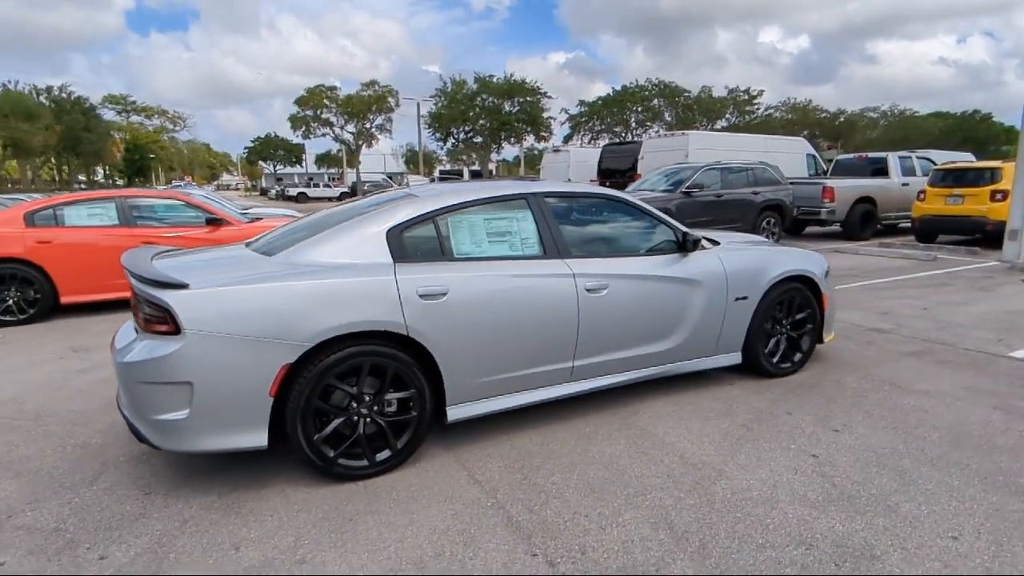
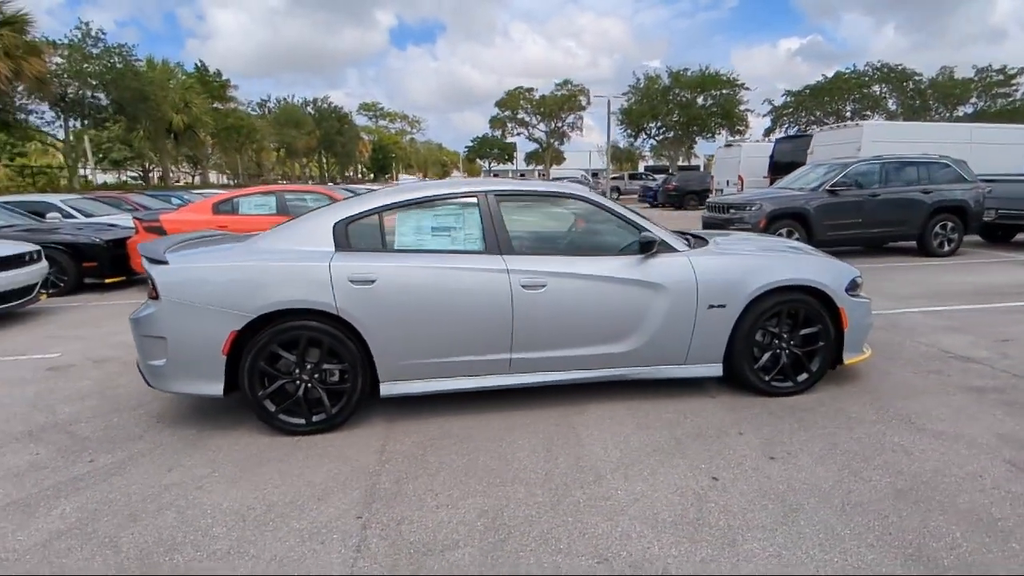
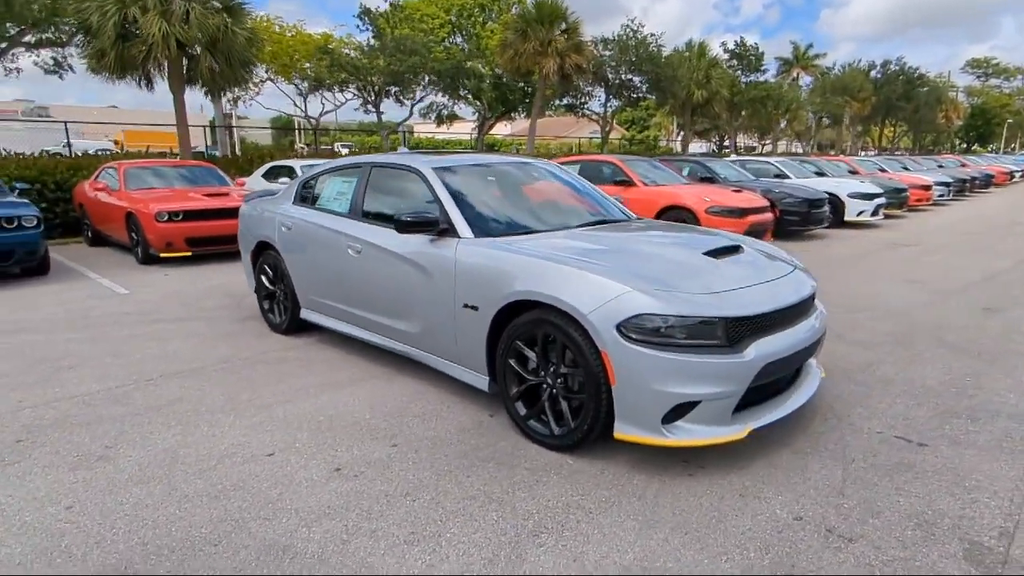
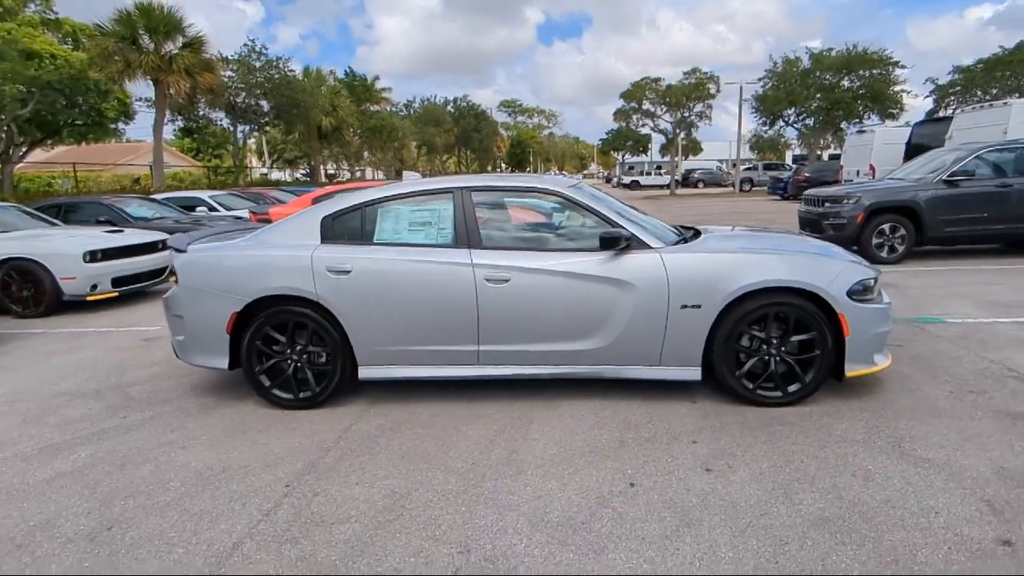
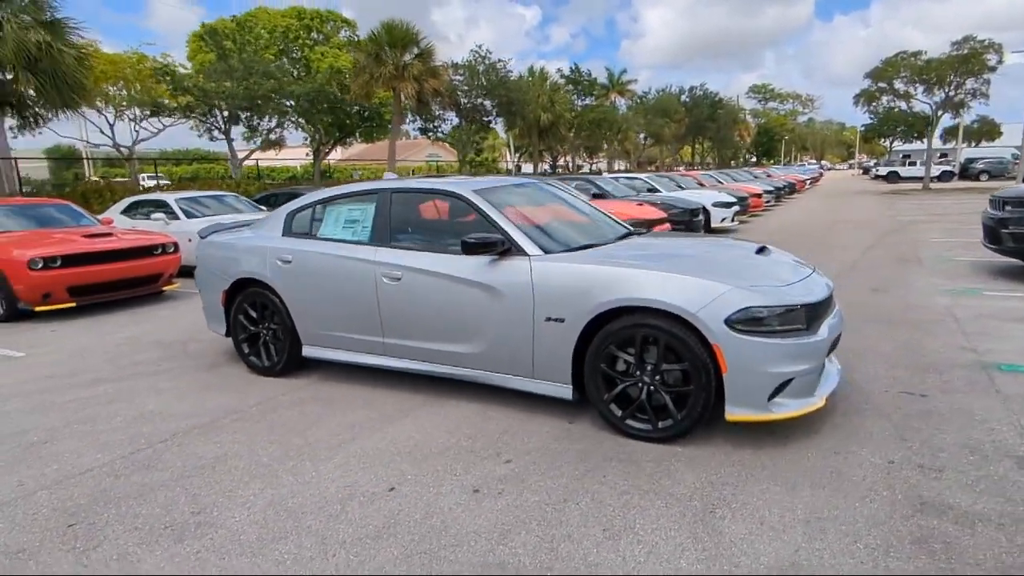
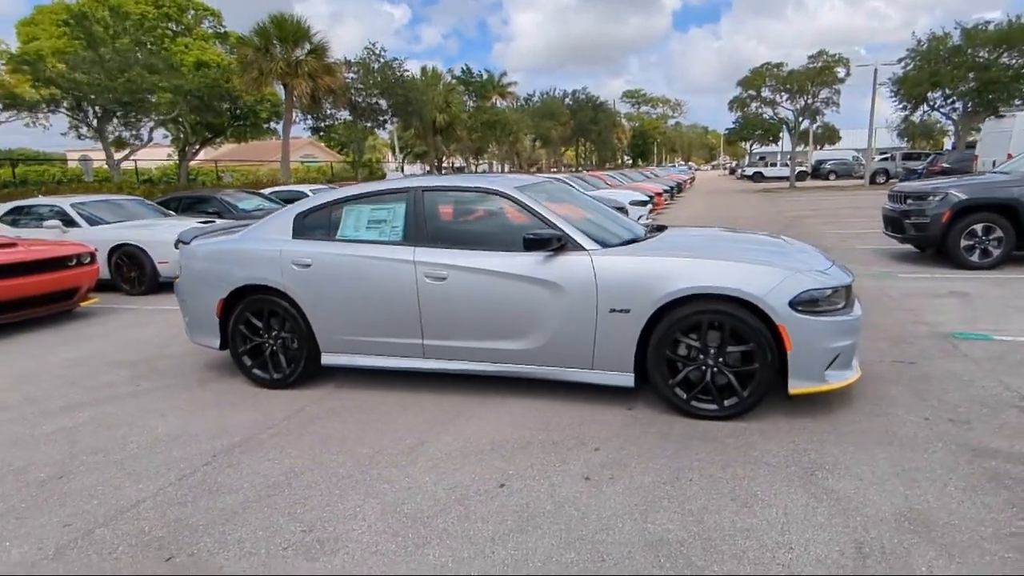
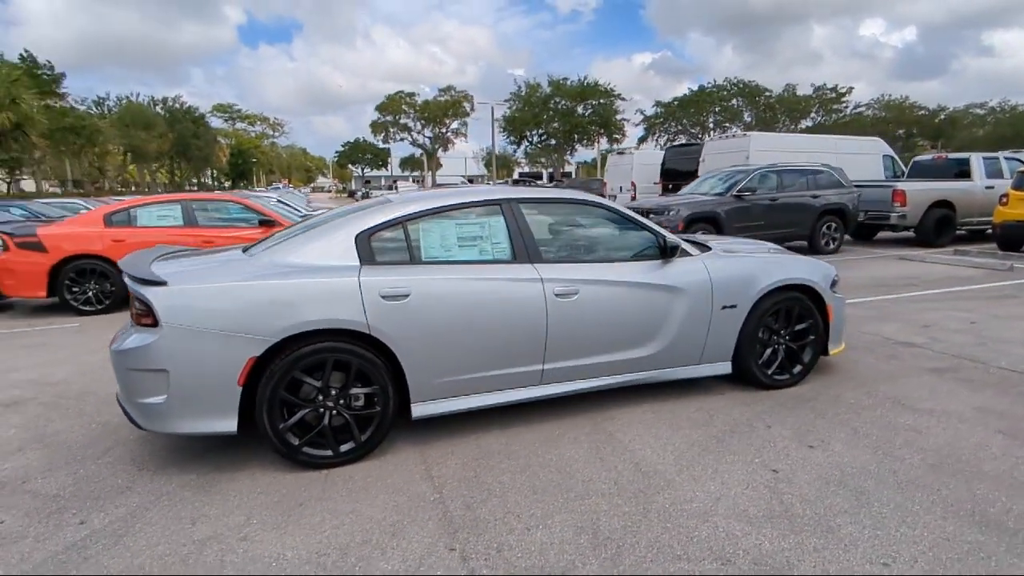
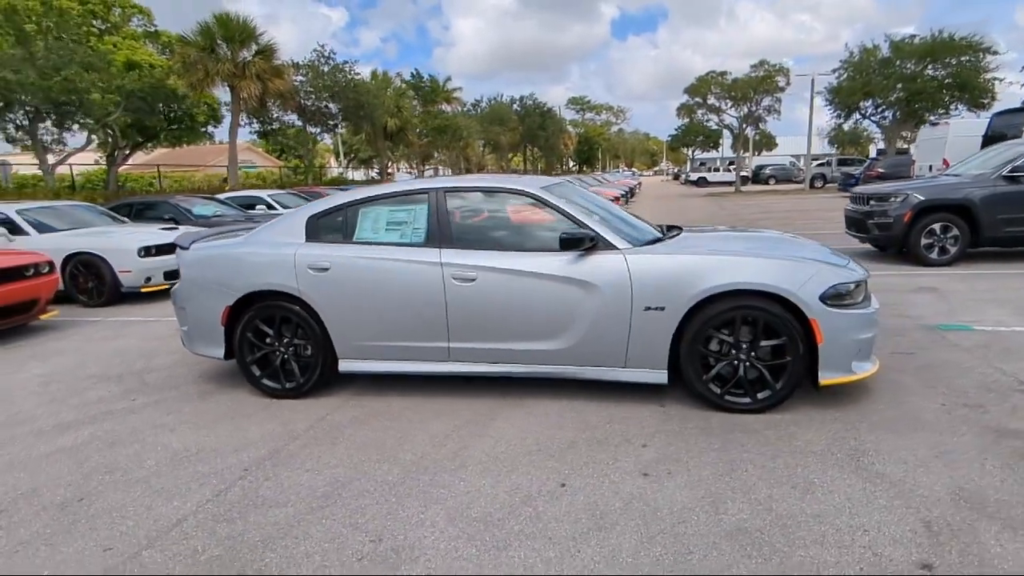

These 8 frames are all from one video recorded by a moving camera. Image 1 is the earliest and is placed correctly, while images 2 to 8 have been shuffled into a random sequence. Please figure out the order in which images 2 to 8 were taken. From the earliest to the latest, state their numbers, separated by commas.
7, 2, 4, 8, 6, 5, 3
